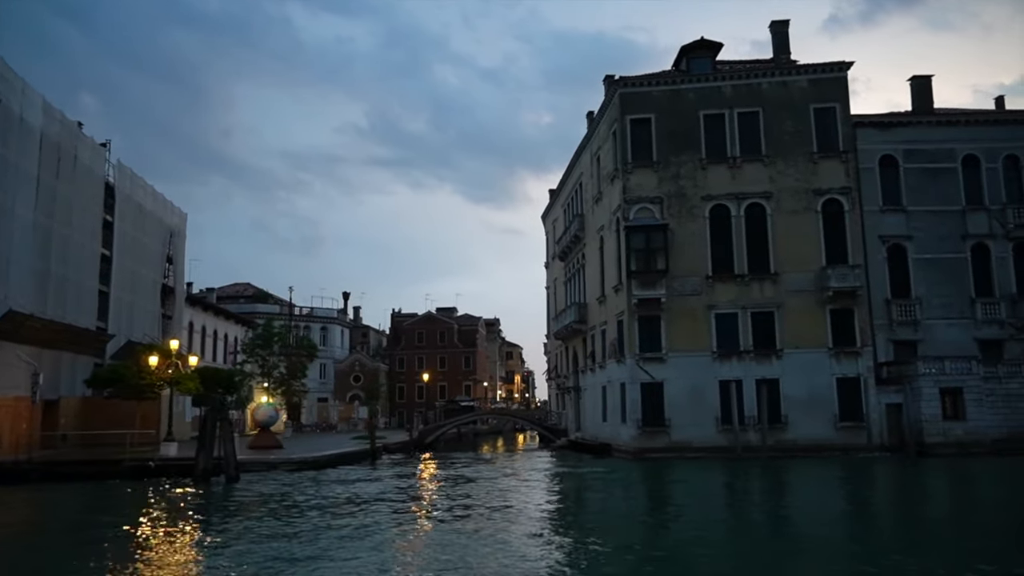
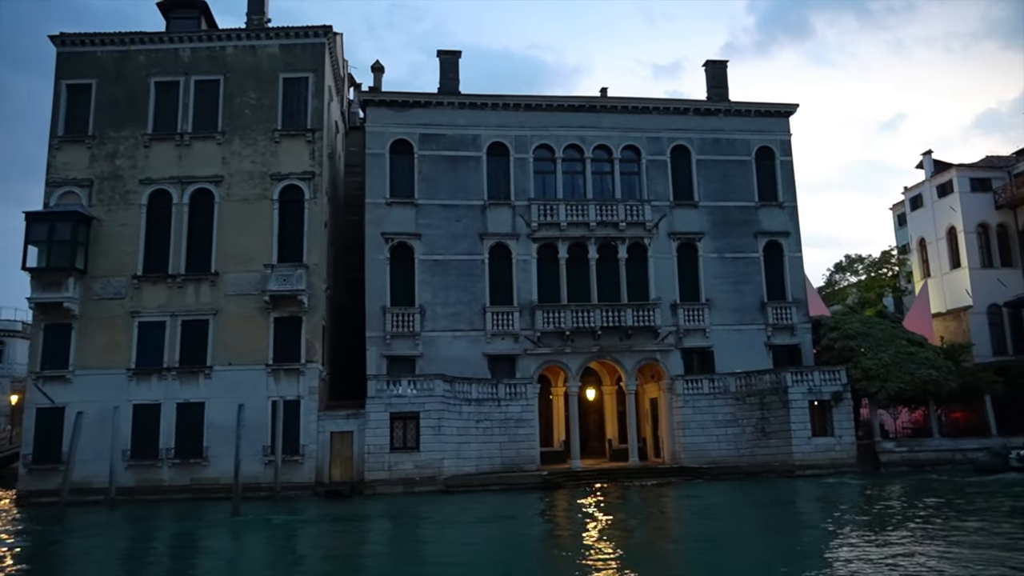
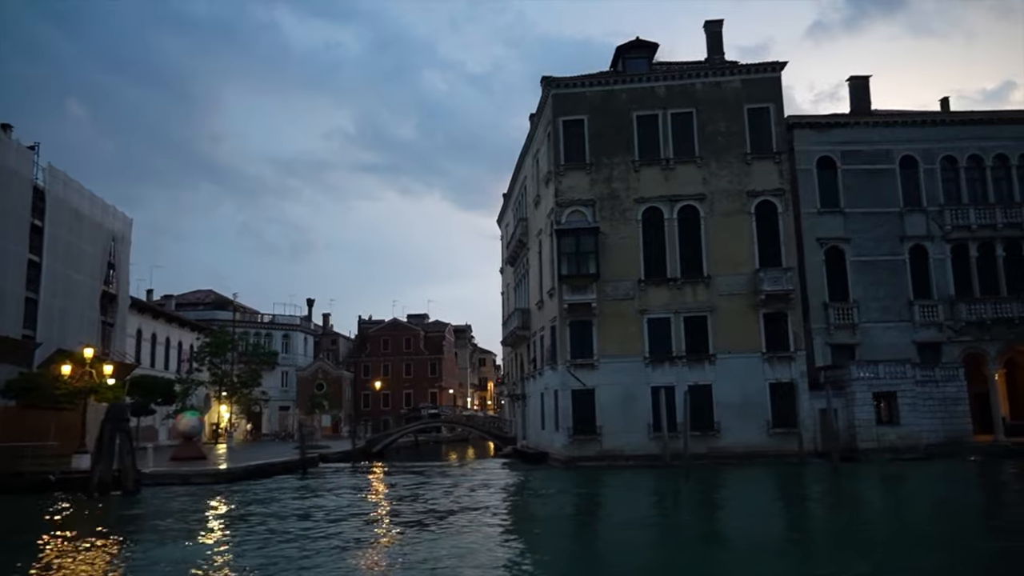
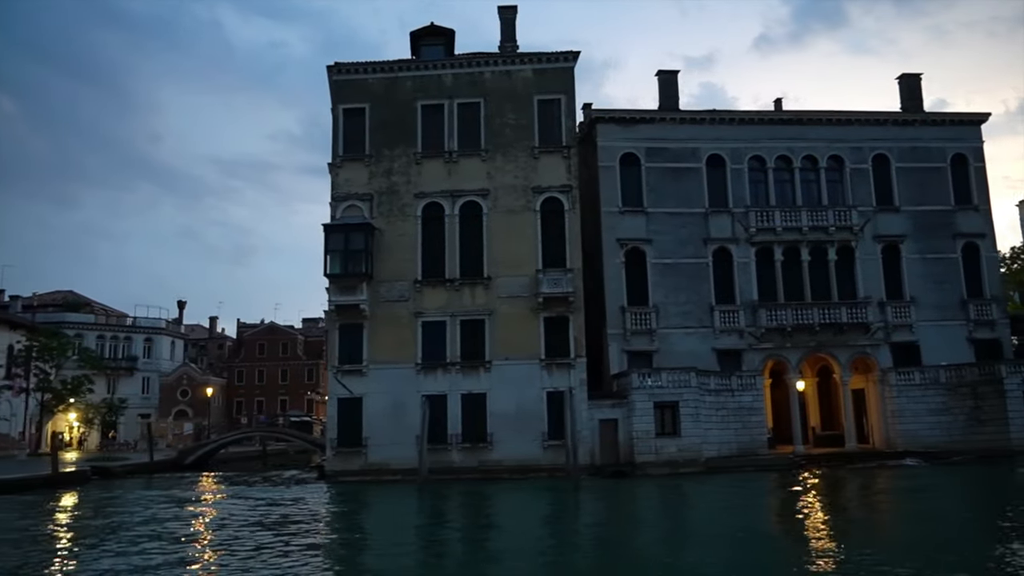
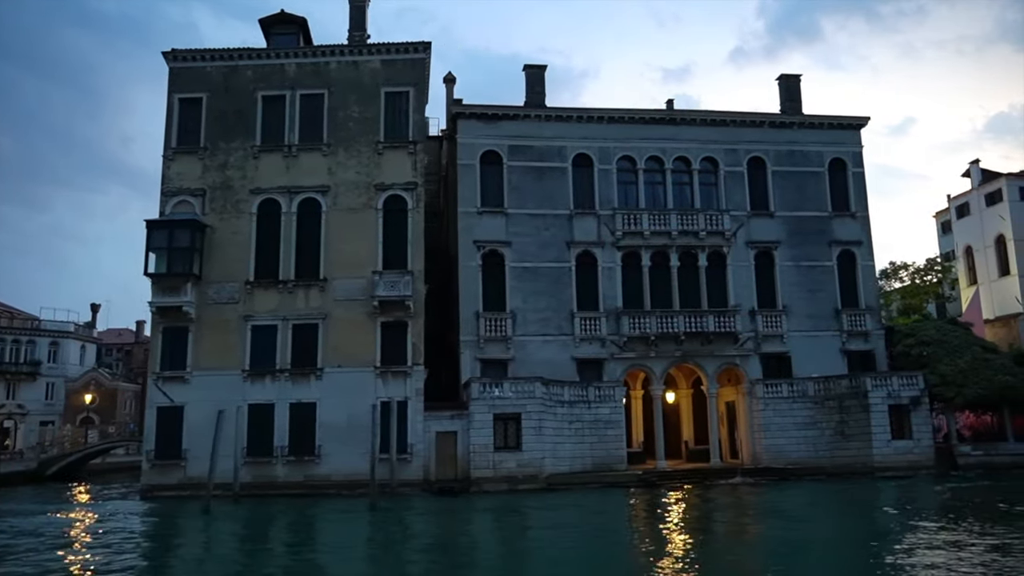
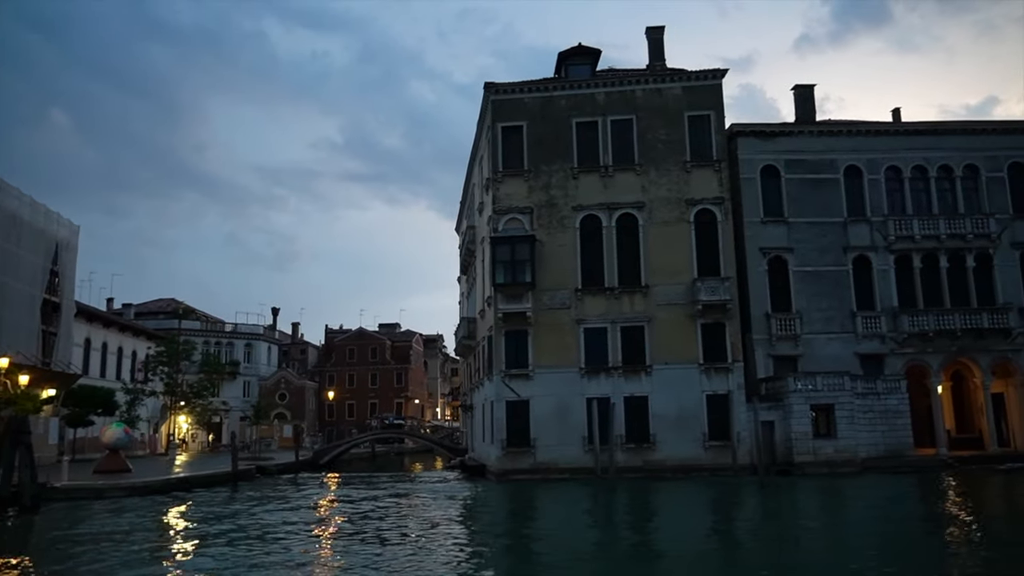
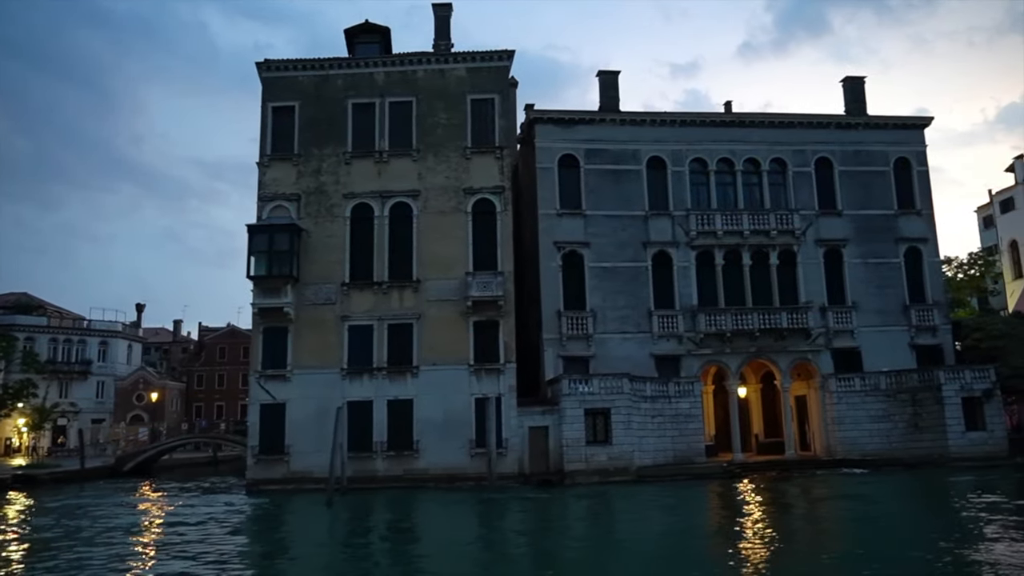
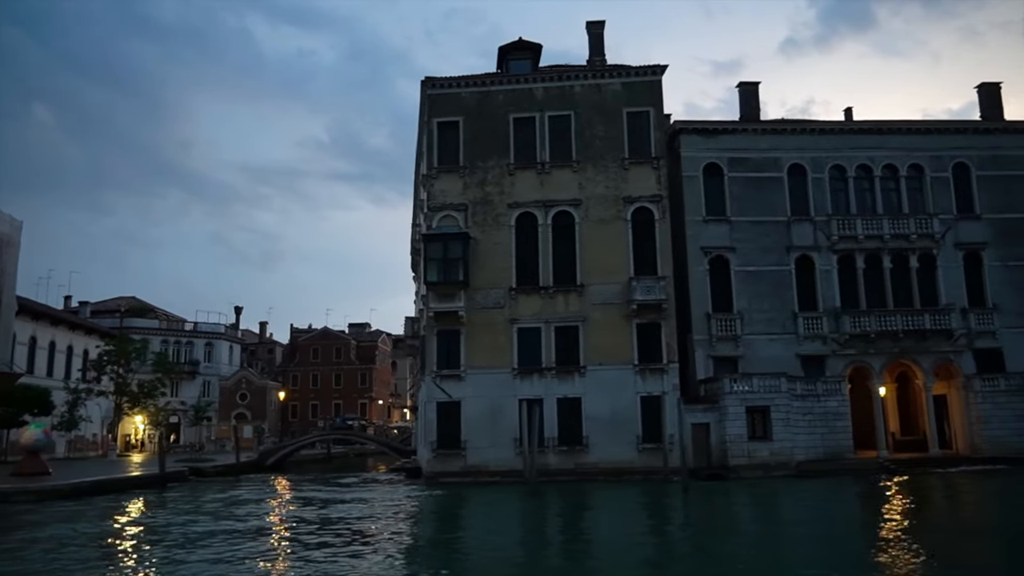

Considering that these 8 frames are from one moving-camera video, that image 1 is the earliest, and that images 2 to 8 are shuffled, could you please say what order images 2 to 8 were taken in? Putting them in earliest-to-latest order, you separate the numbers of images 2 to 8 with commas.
3, 6, 8, 4, 7, 5, 2
